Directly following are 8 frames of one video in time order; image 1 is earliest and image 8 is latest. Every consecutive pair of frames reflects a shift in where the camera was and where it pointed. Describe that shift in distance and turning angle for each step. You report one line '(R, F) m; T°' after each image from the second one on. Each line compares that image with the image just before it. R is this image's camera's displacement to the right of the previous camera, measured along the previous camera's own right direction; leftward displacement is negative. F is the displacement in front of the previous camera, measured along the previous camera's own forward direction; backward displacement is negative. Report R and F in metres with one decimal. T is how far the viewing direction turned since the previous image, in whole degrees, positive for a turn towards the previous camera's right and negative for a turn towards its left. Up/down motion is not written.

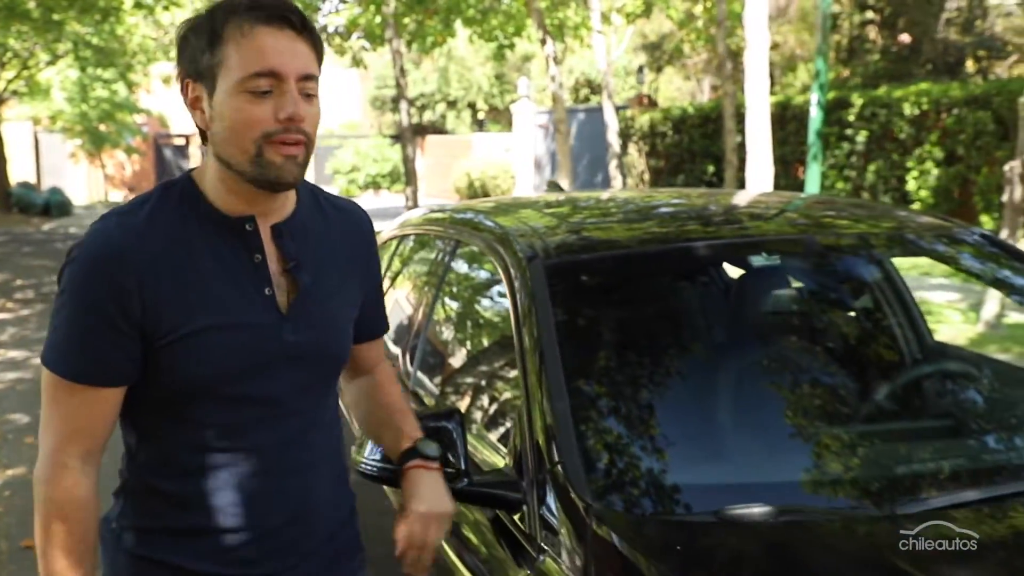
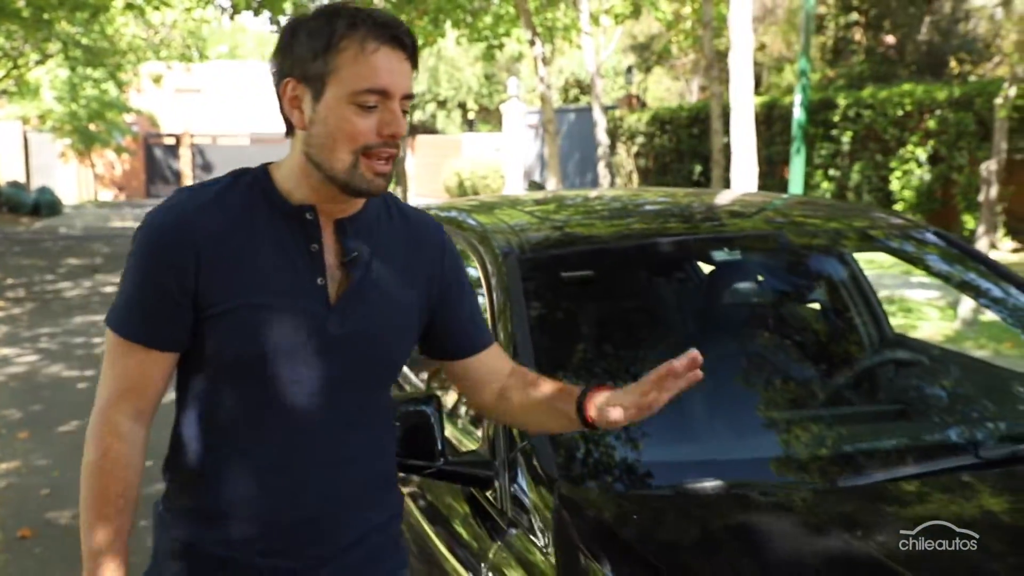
(-0.4, -0.3) m; +1°
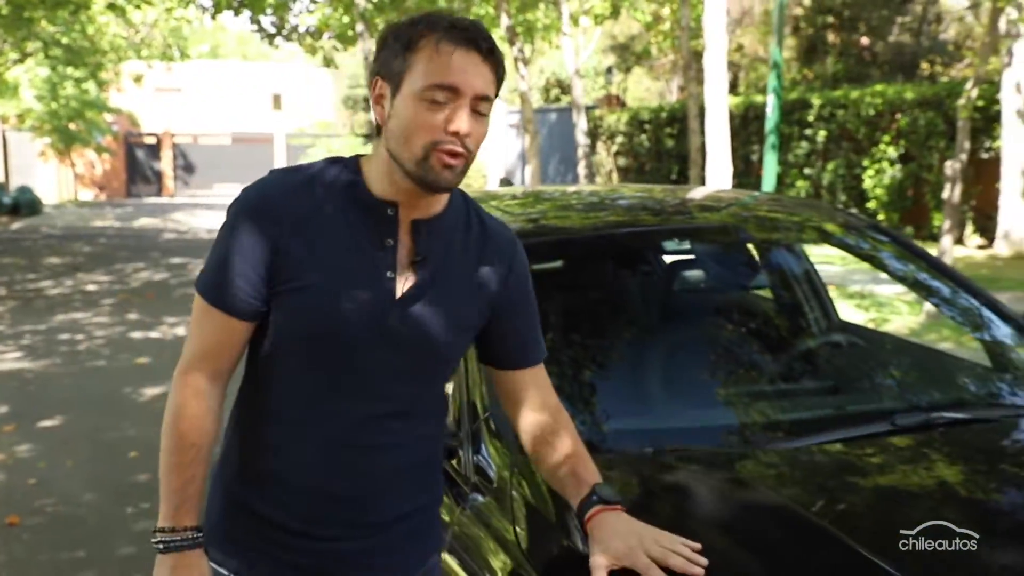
(0.0, -0.2) m; +1°
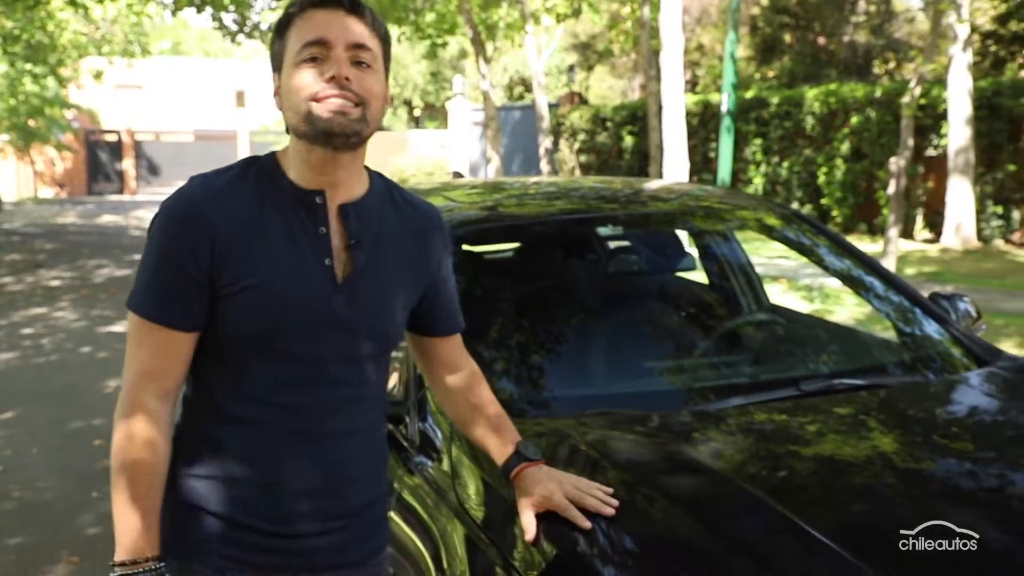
(+0.1, -0.2) m; +2°
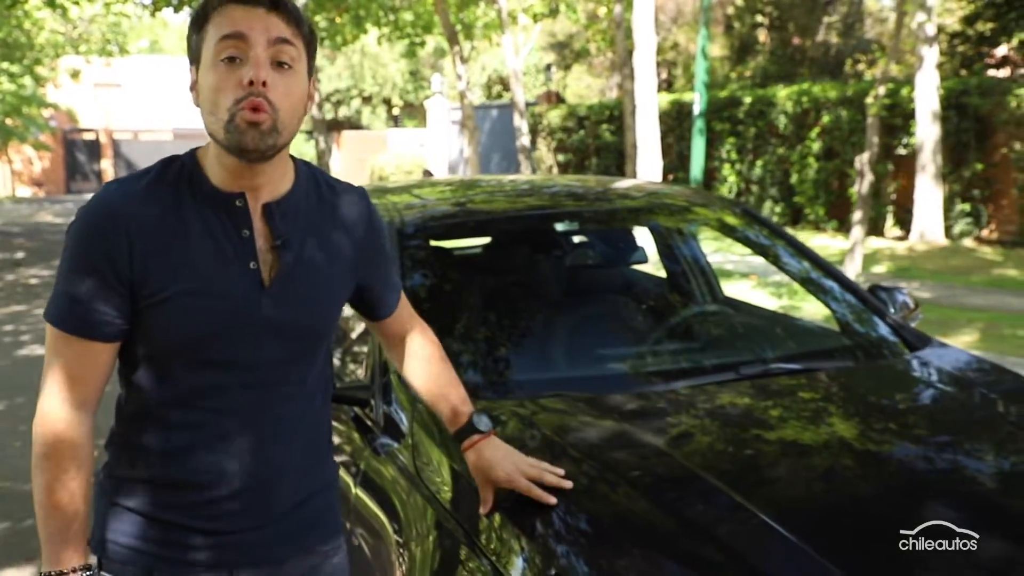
(+0.1, -0.2) m; +1°
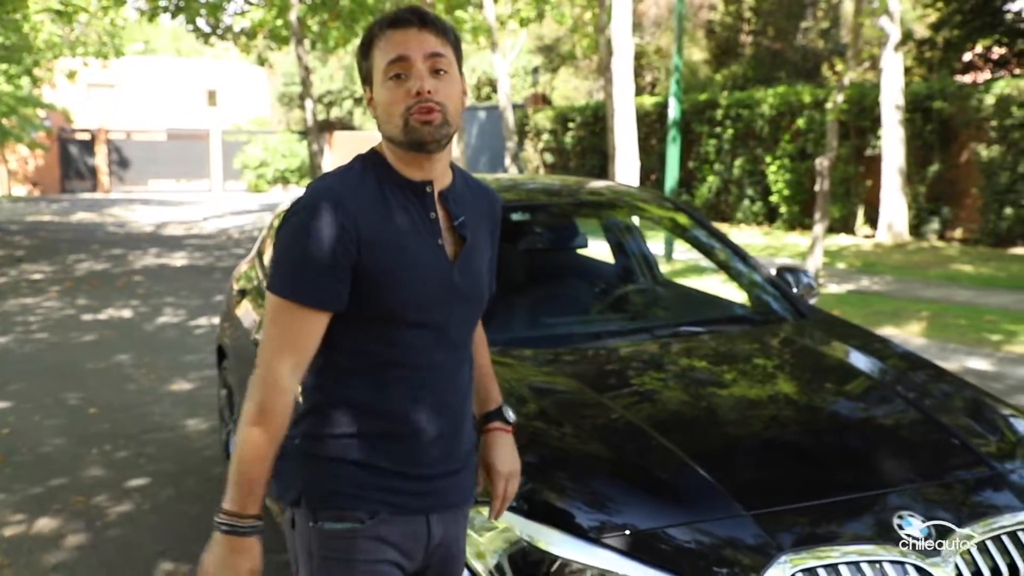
(+0.1, -0.6) m; 0°
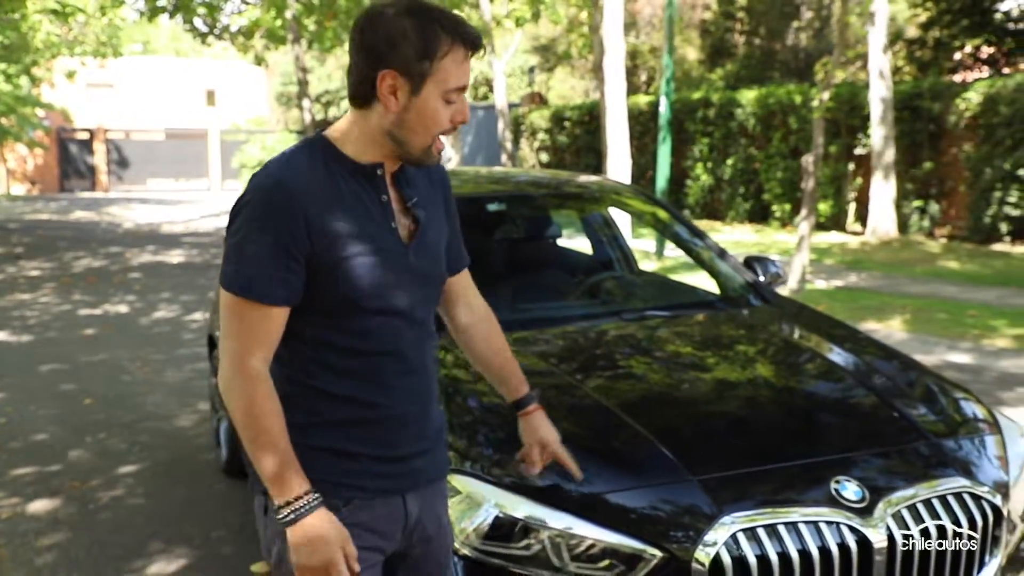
(+0.1, -0.1) m; 0°
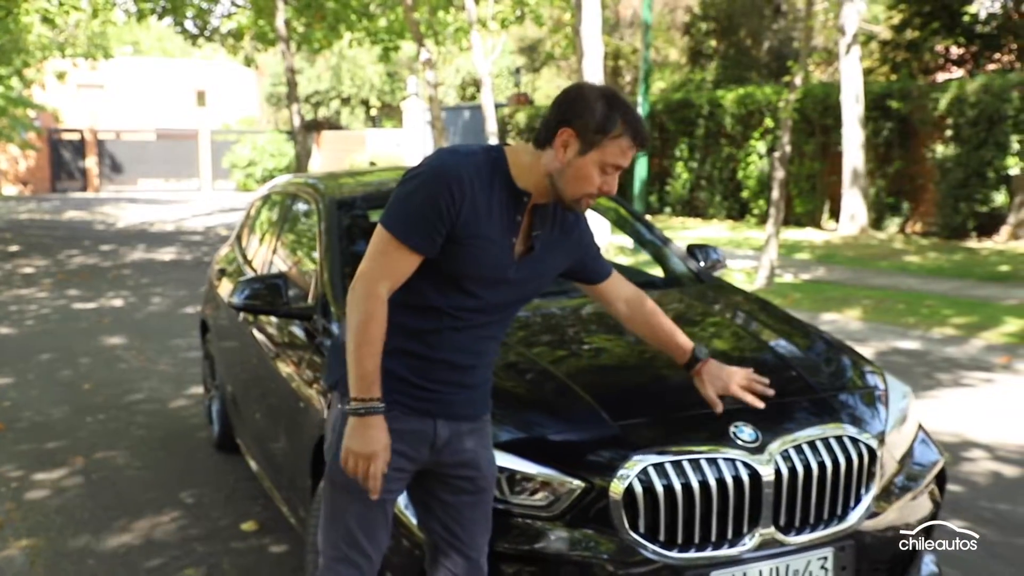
(+0.1, -0.4) m; 0°
